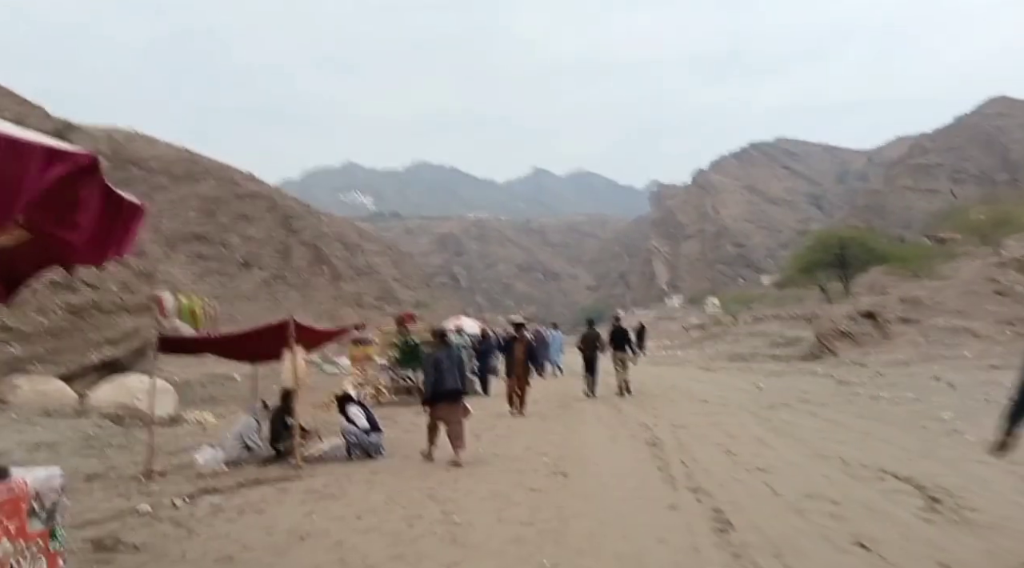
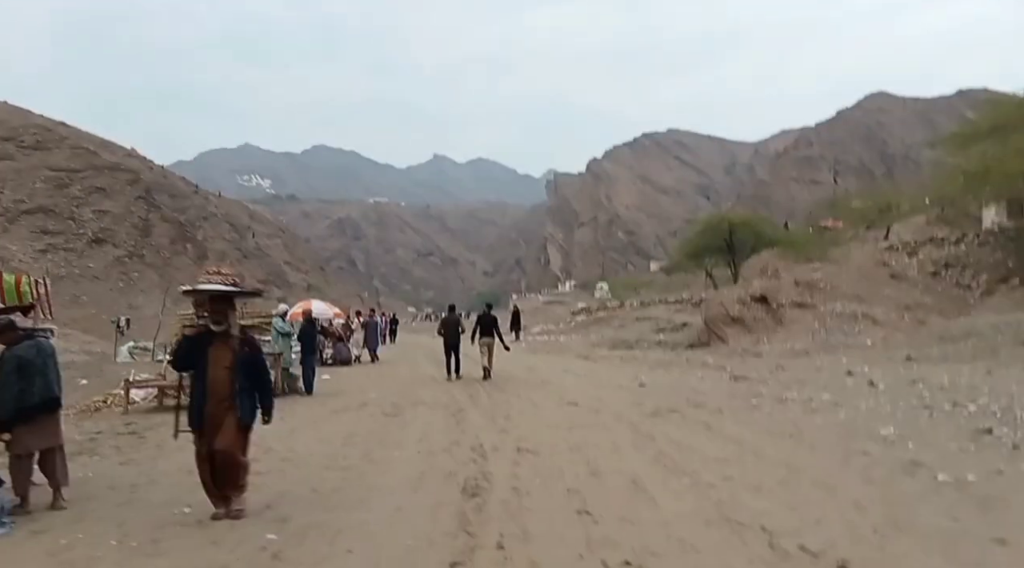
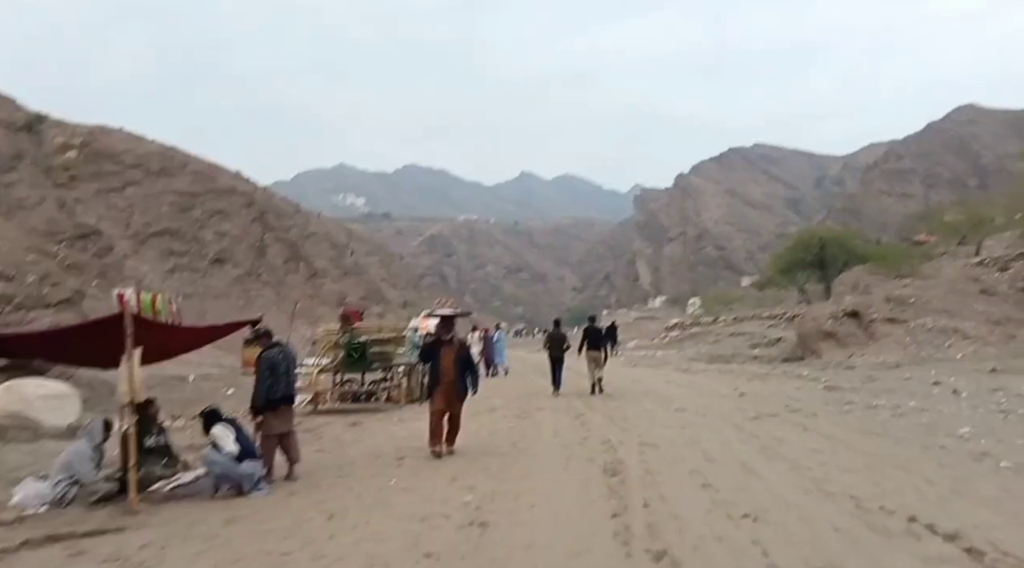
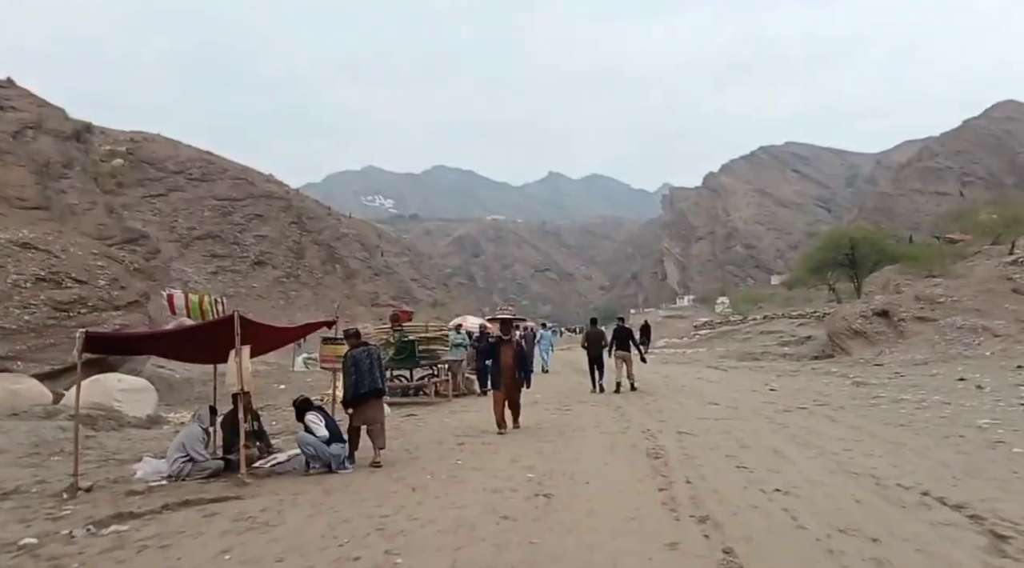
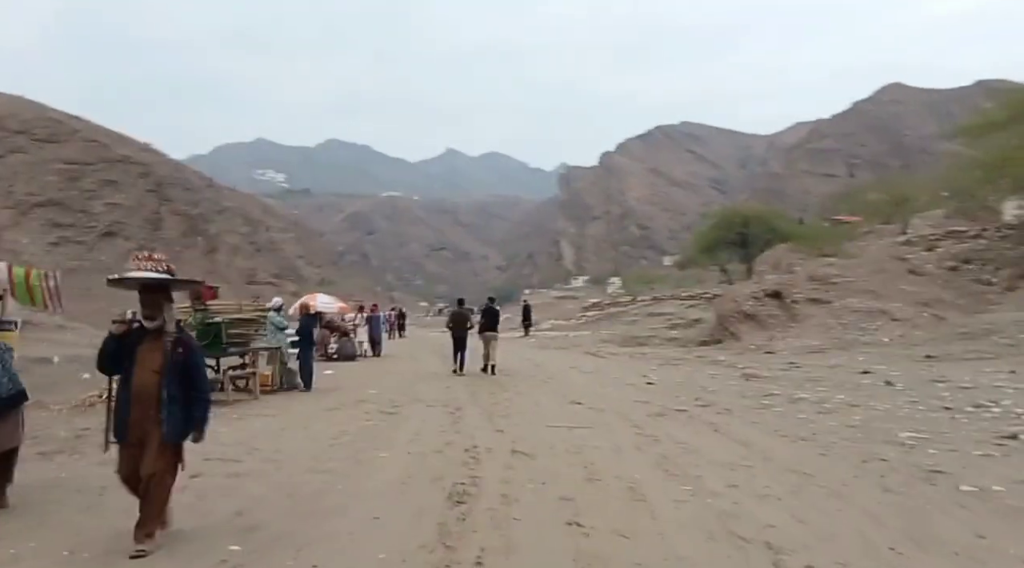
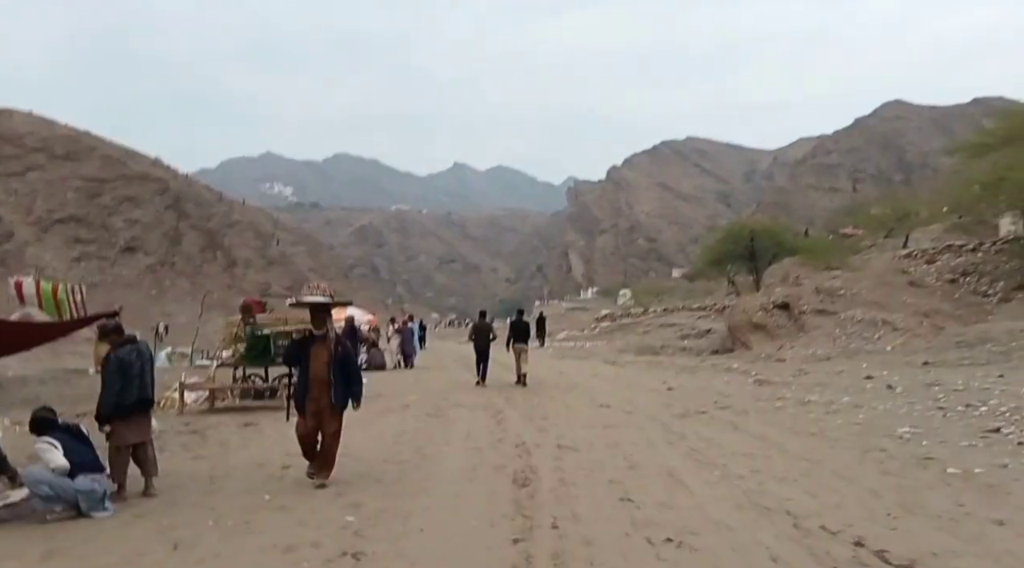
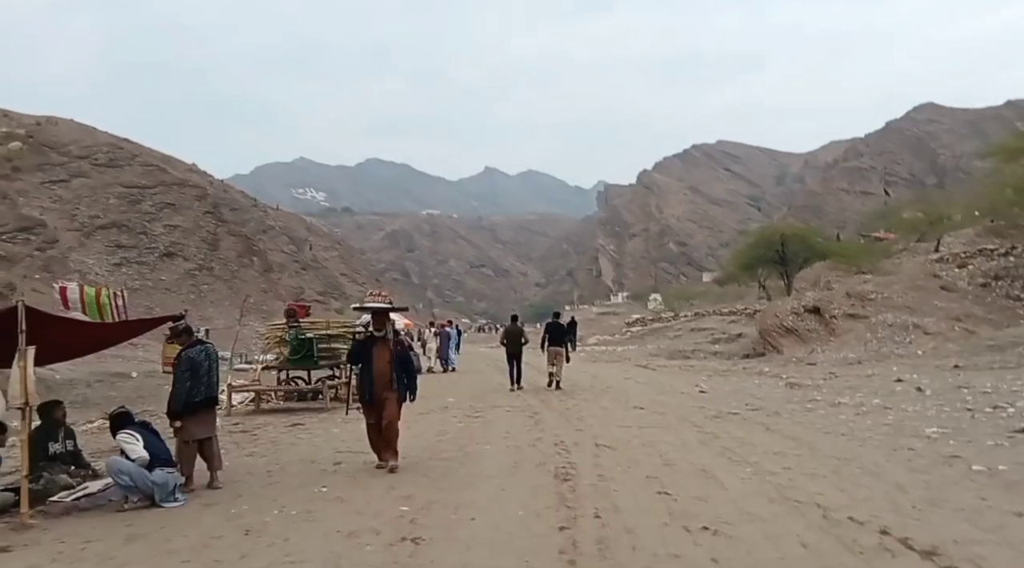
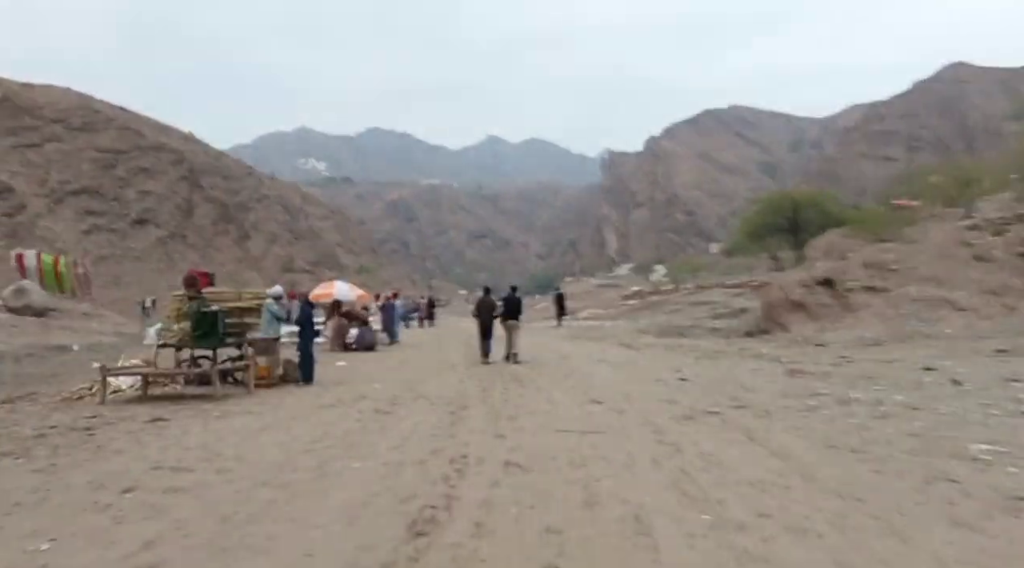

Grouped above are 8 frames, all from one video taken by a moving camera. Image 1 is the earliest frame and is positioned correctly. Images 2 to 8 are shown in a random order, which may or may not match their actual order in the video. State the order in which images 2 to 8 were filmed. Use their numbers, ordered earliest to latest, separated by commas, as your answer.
4, 3, 7, 6, 2, 5, 8
